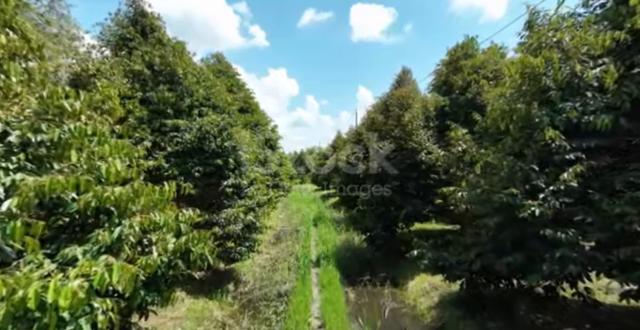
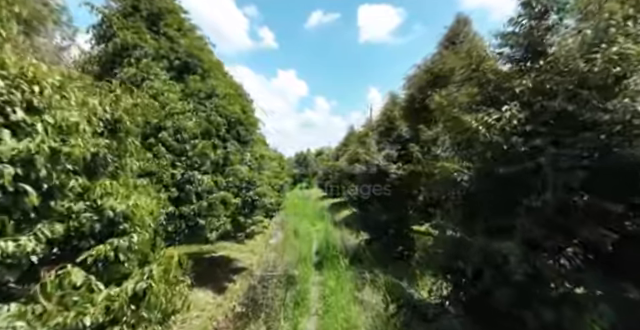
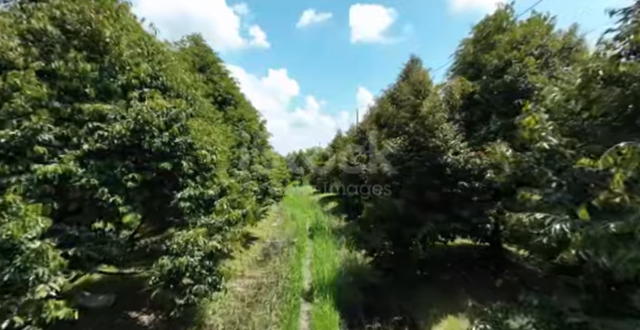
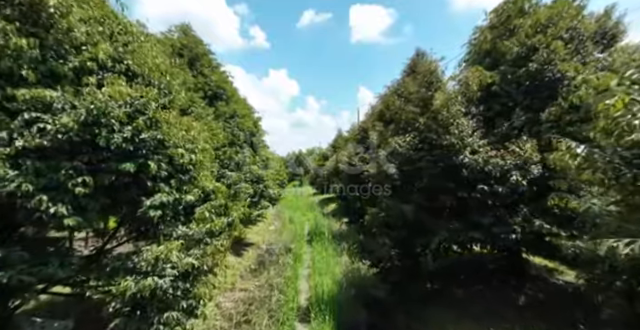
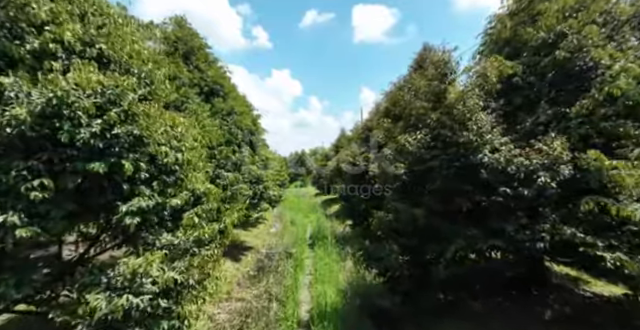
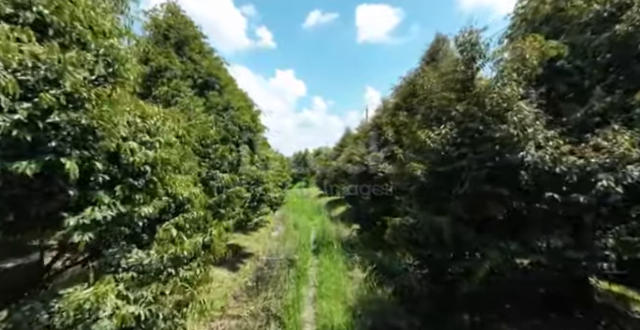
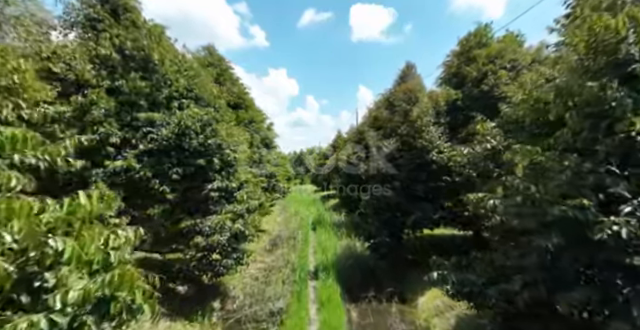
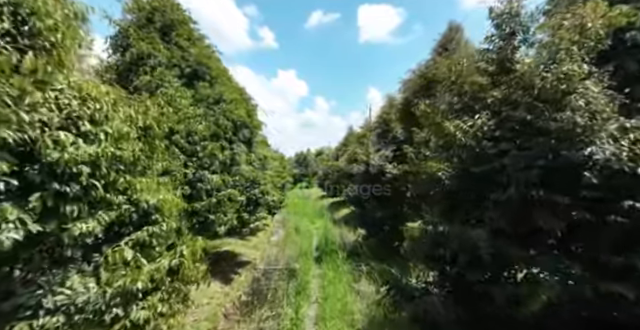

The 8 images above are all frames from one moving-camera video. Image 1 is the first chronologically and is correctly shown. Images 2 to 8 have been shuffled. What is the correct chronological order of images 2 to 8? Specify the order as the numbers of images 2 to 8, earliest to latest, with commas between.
7, 3, 4, 5, 6, 8, 2
